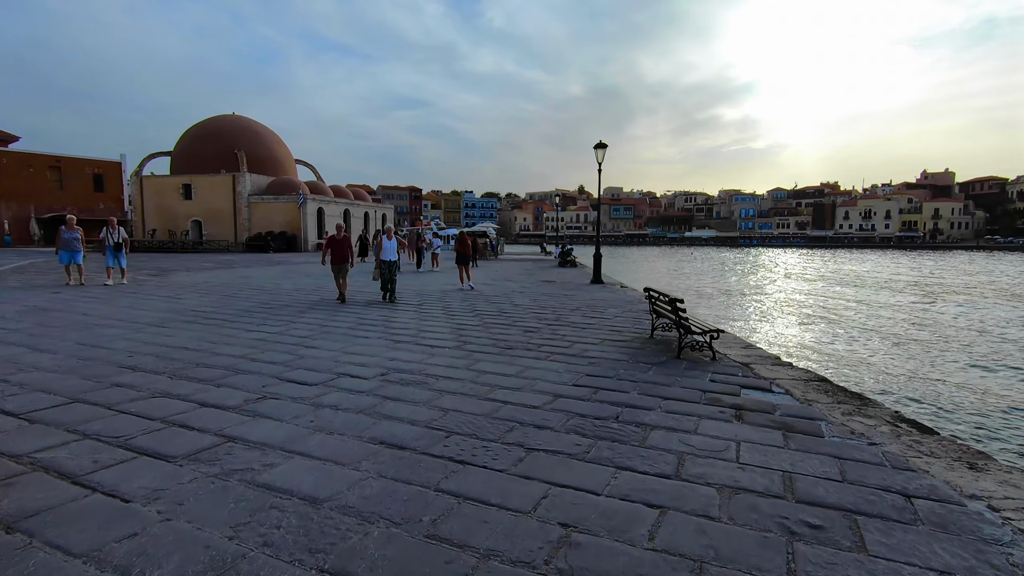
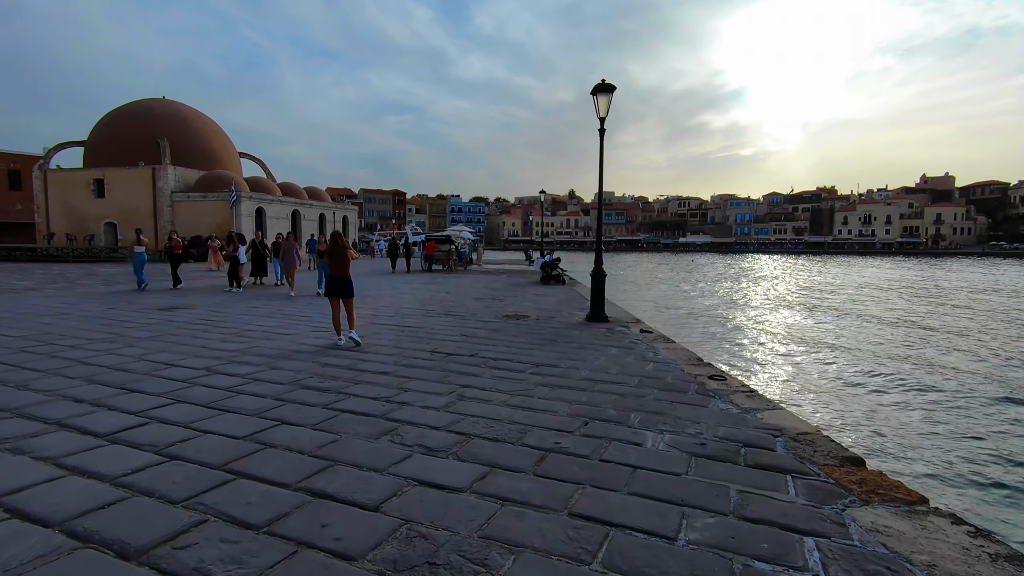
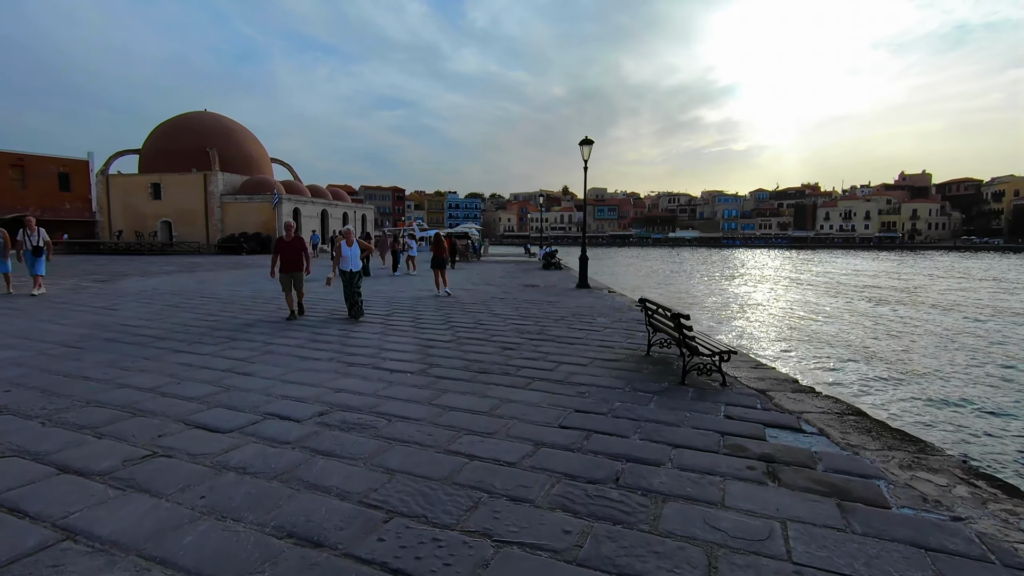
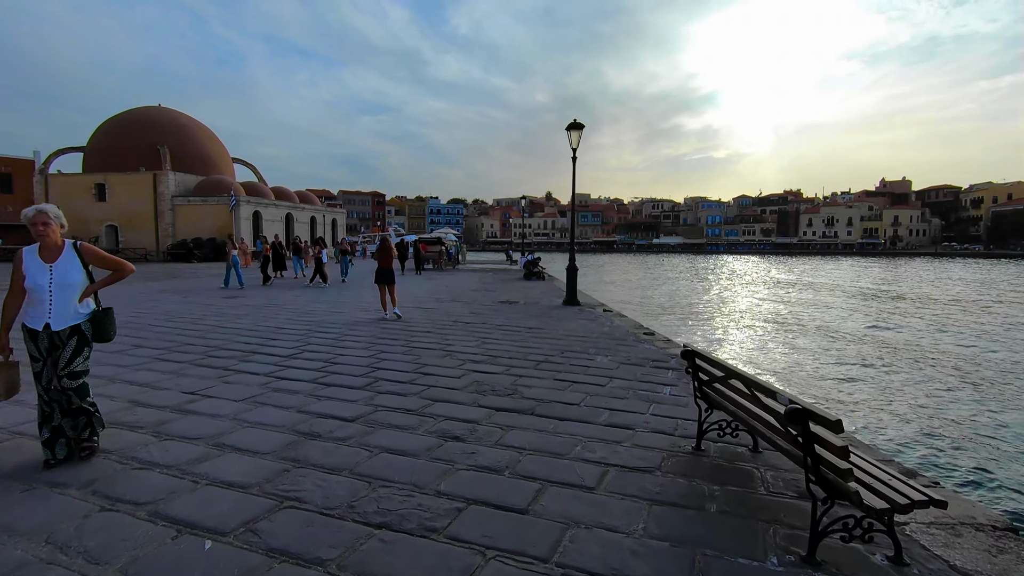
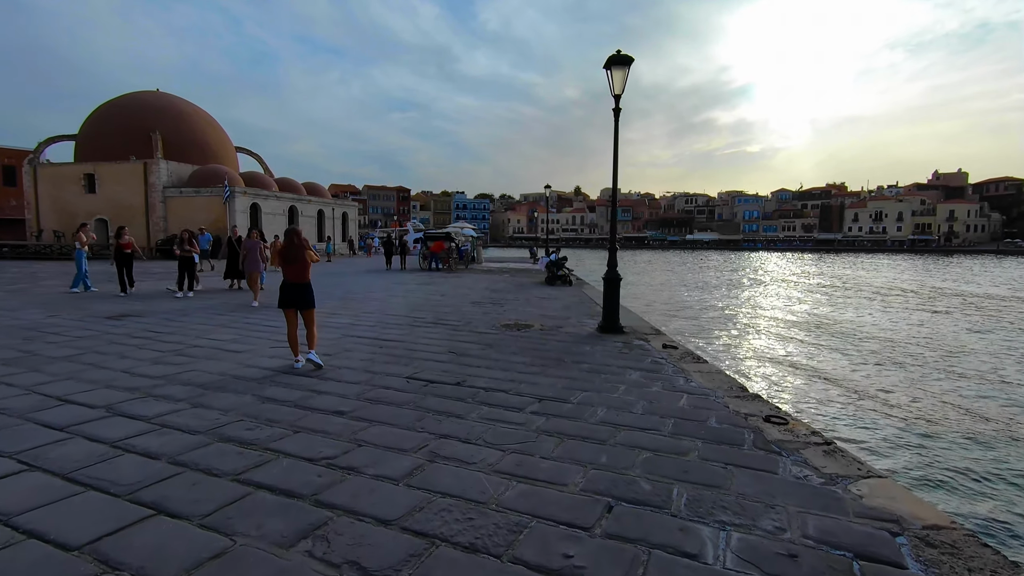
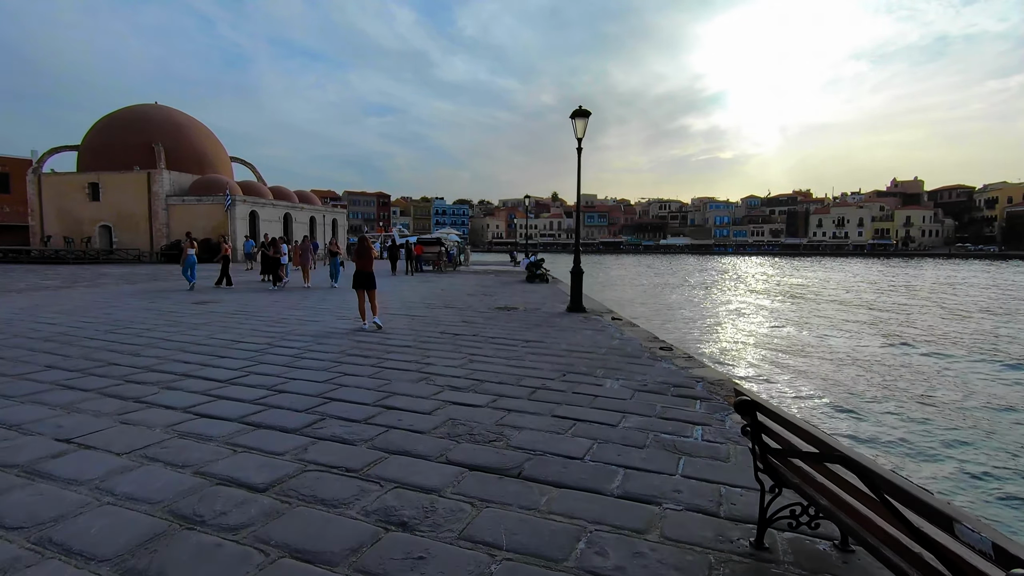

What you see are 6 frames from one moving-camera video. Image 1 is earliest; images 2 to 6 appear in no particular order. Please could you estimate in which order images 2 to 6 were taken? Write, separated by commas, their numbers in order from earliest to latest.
3, 4, 6, 2, 5
